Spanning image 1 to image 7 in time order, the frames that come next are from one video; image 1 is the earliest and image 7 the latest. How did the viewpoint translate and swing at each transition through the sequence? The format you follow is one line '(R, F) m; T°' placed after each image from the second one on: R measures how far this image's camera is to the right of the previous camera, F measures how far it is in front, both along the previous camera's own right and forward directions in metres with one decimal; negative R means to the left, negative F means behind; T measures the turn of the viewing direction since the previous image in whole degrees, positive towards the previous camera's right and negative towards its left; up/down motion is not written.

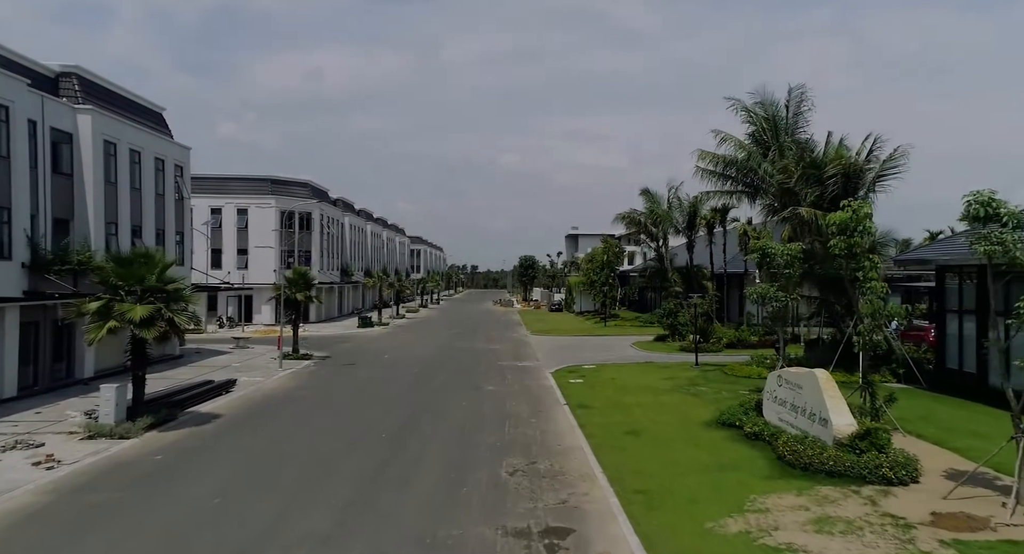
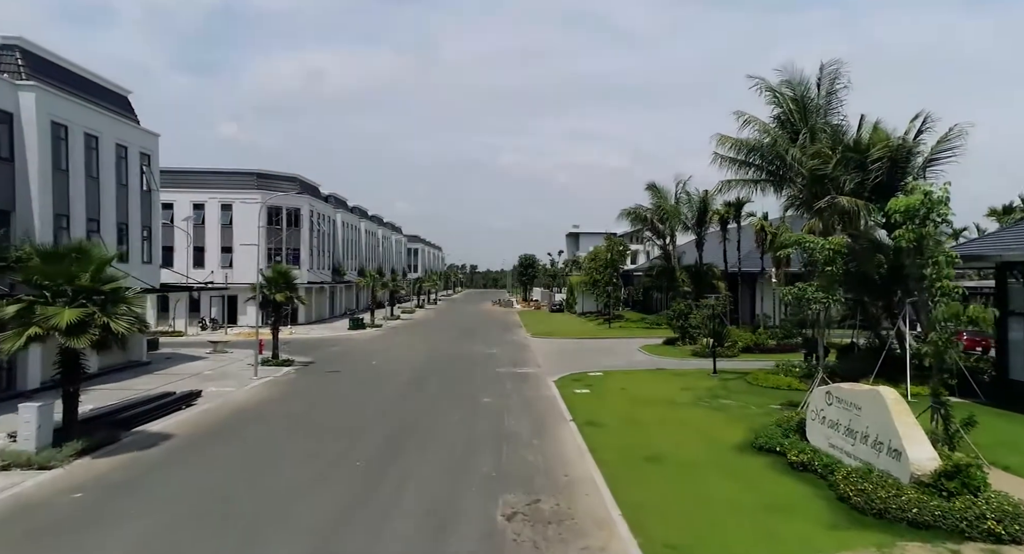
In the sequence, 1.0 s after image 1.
(0.0, +2.4) m; 0°
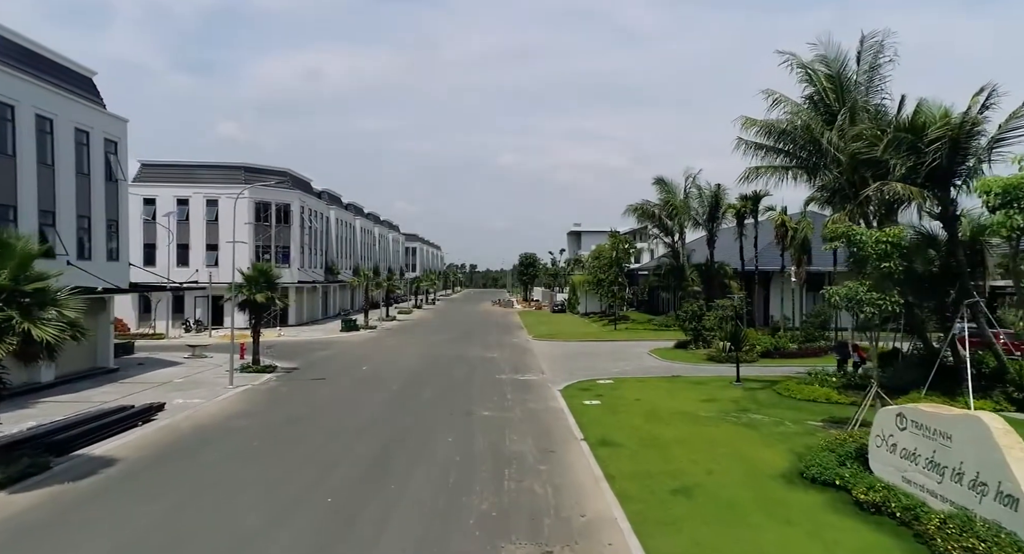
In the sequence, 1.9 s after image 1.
(-0.1, +2.3) m; 0°
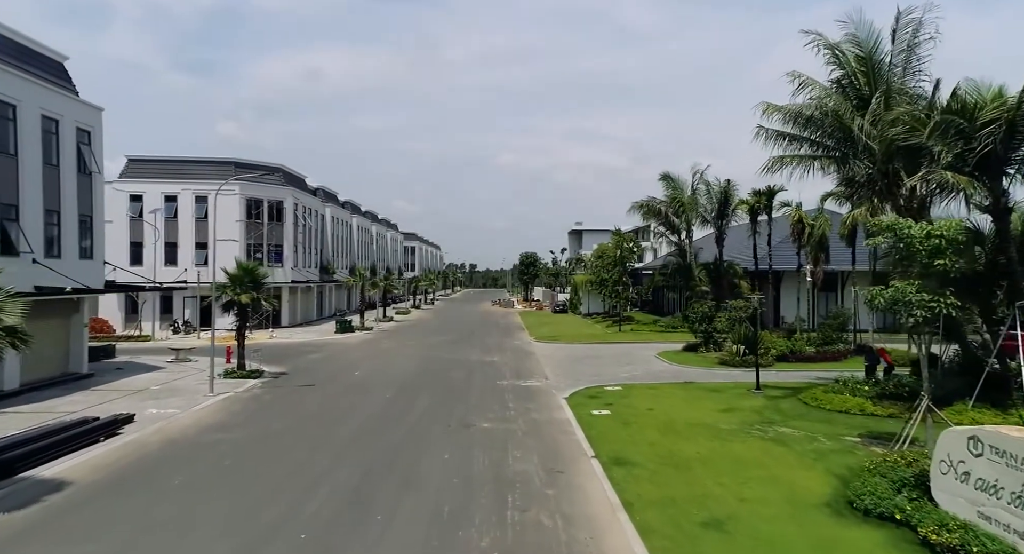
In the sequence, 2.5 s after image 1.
(-0.1, +1.6) m; 0°
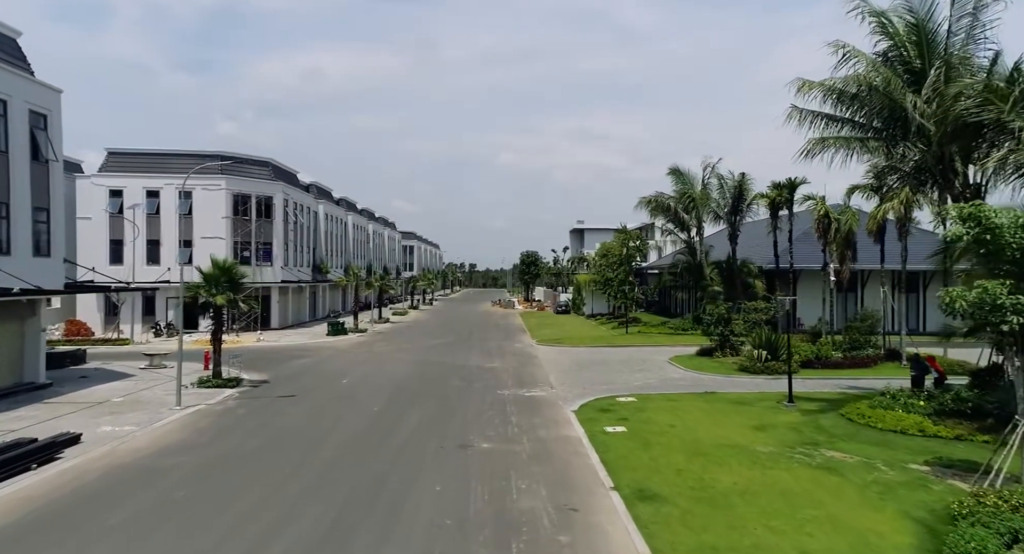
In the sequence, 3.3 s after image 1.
(-0.1, +2.1) m; 0°
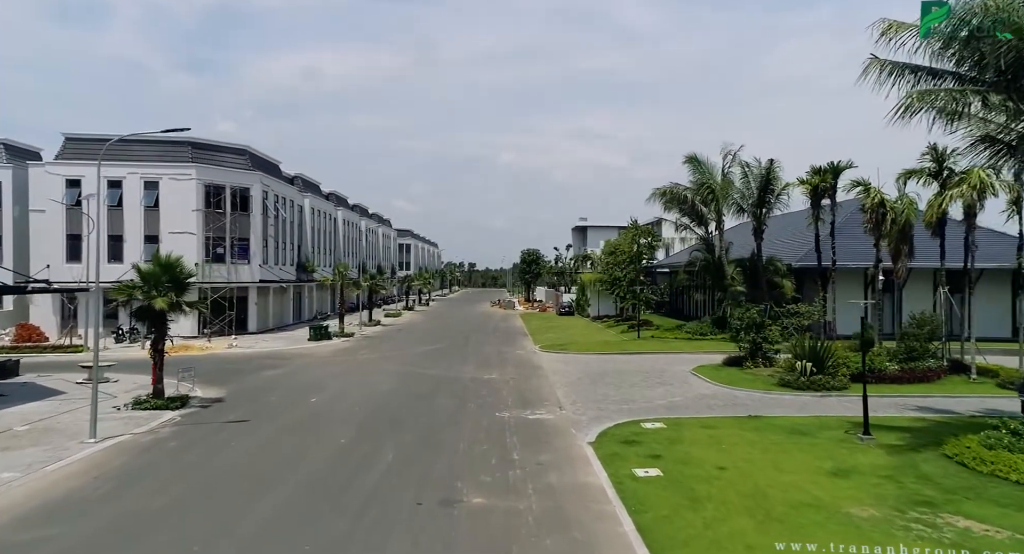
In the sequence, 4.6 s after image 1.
(0.0, +3.7) m; 0°
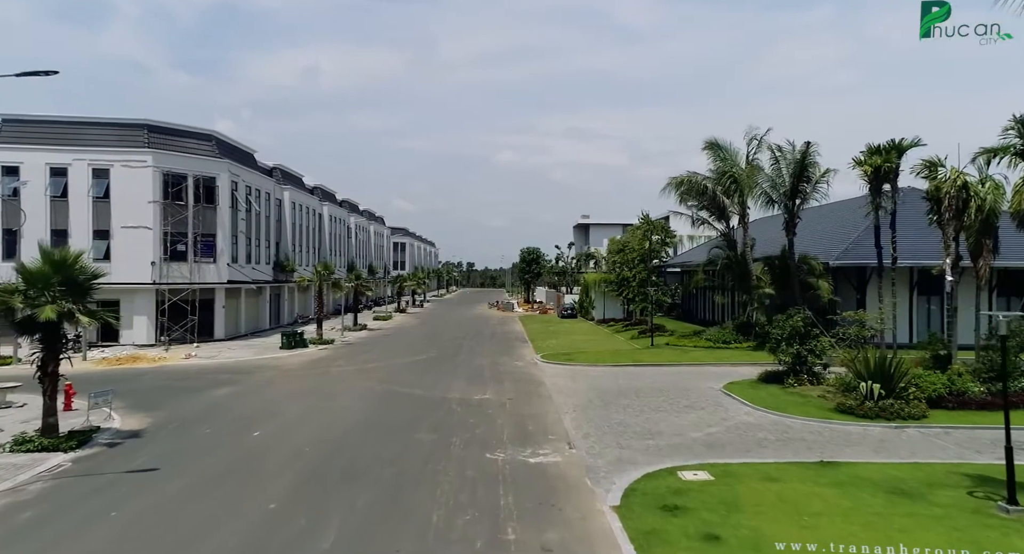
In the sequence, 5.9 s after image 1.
(+0.1, +4.1) m; 0°
